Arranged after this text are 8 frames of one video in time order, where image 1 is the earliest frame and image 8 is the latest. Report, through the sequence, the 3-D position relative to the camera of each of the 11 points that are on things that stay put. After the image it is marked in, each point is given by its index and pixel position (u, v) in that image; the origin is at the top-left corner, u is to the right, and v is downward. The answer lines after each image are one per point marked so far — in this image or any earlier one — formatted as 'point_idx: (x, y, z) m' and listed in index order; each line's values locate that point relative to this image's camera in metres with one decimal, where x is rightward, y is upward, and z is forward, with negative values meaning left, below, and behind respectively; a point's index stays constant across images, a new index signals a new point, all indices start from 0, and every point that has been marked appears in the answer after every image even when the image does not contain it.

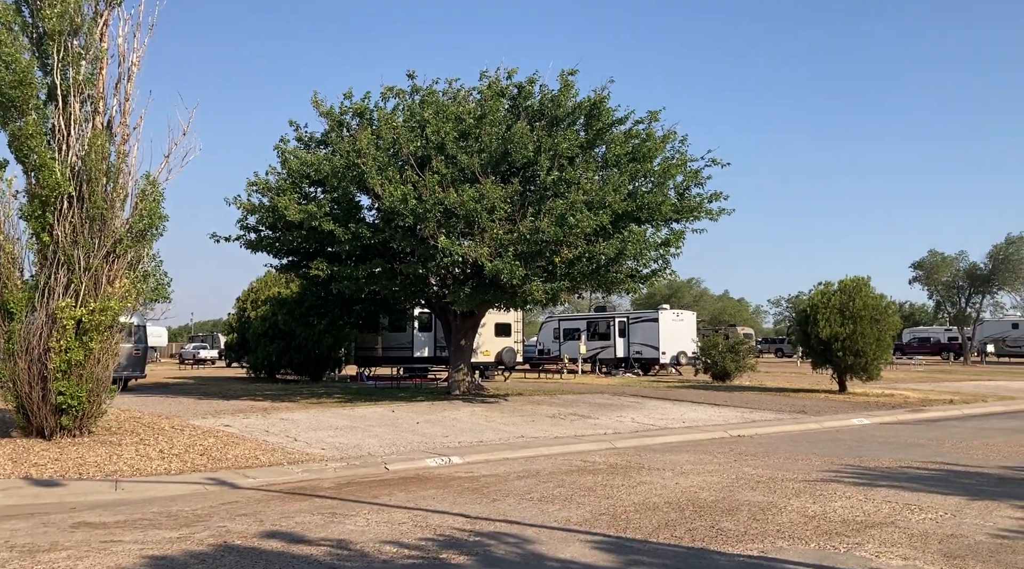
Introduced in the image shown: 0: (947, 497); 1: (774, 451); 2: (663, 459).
0: (+4.8, -2.4, +10.3) m
1: (+4.1, -2.6, +14.4) m
2: (+2.1, -2.5, +13.1) m
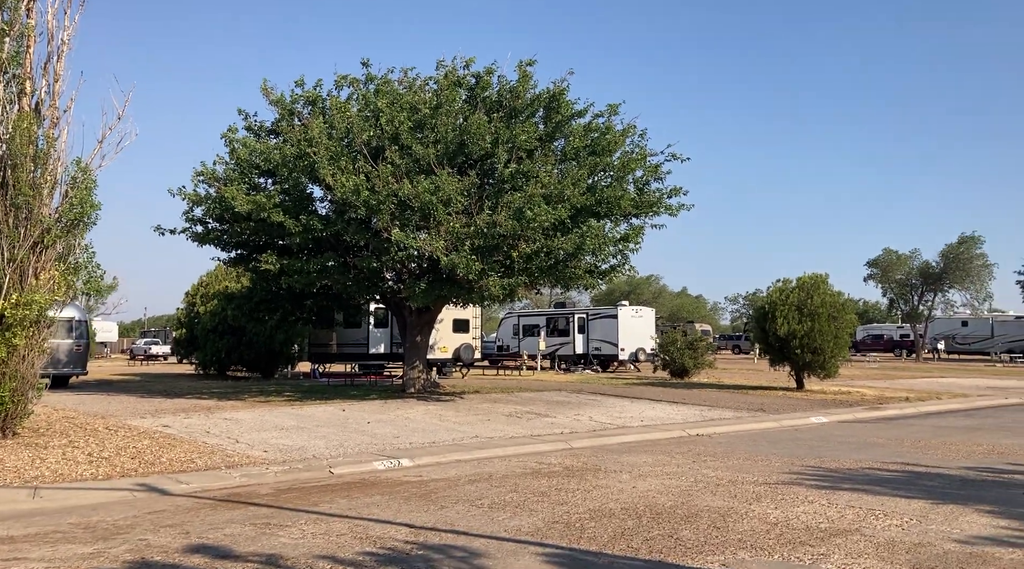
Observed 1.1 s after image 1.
0: (+4.3, -2.3, +10.0) m
1: (+3.4, -2.5, +14.1) m
2: (+1.5, -2.4, +12.7) m
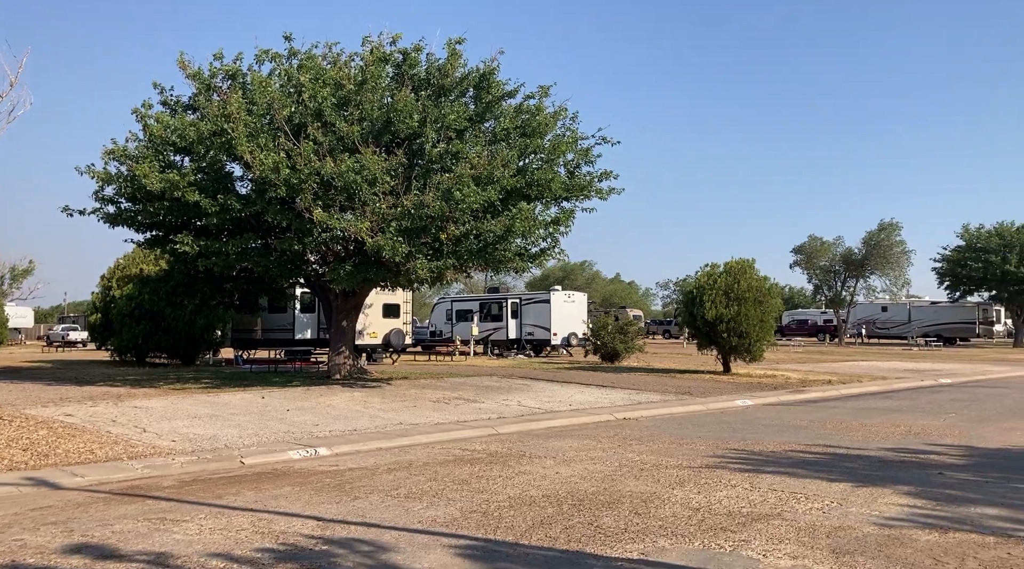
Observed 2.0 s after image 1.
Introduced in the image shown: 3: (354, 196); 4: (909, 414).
0: (+3.4, -2.1, +10.0) m
1: (+2.2, -2.3, +14.0) m
2: (+0.4, -2.2, +12.5) m
3: (-2.9, +1.6, +17.0) m
4: (+8.2, -2.7, +19.2) m
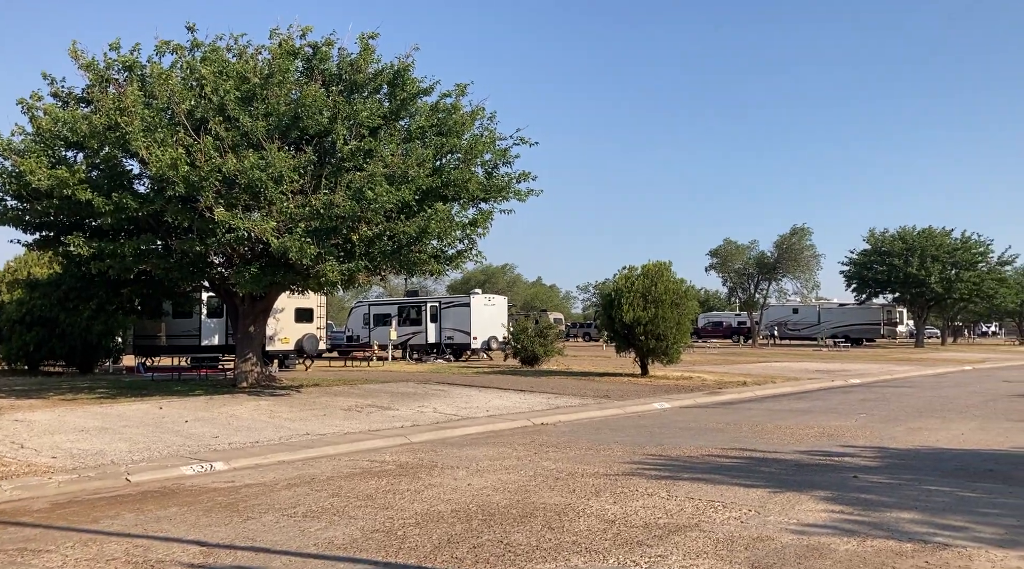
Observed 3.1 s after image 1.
0: (+2.5, -2.2, +9.8) m
1: (+0.9, -2.3, +13.7) m
2: (-0.7, -2.2, +12.0) m
3: (-4.4, +1.6, +16.3) m
4: (+6.5, -2.7, +19.3) m
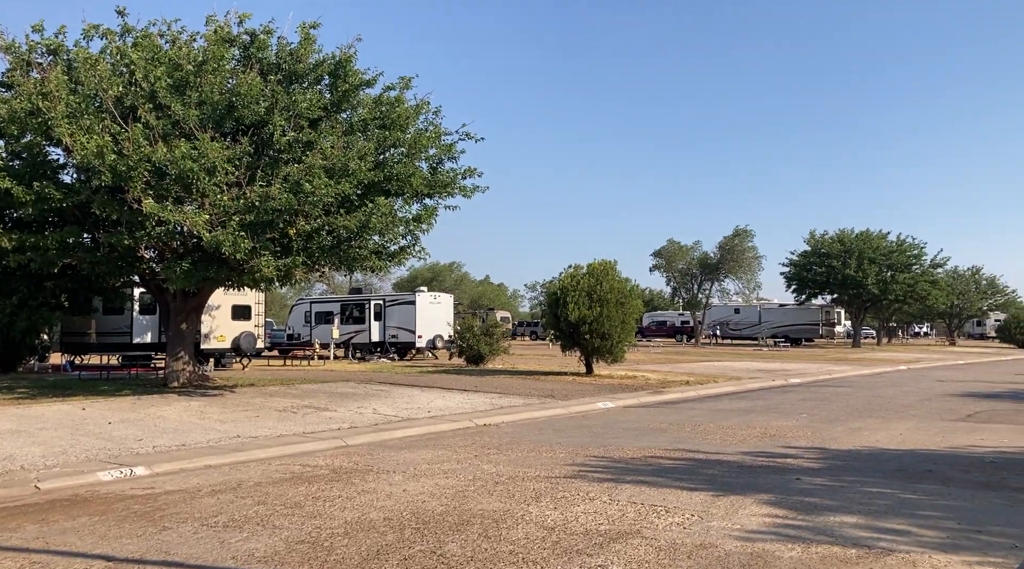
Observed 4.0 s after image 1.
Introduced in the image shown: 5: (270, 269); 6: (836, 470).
0: (+1.9, -2.2, +9.5) m
1: (+0.1, -2.3, +13.4) m
2: (-1.5, -2.2, +11.6) m
3: (-5.4, +1.6, +15.6) m
4: (+5.3, -2.7, +19.3) m
5: (-4.3, +0.3, +16.3) m
6: (+4.2, -2.4, +11.9) m
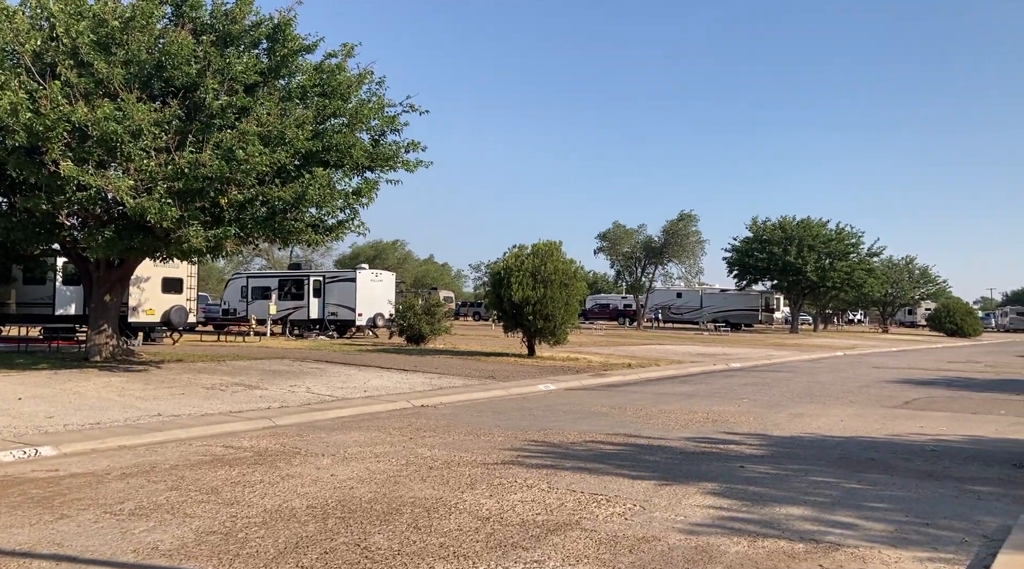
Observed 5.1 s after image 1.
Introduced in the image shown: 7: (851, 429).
0: (+1.2, -2.0, +9.2) m
1: (-0.8, -2.0, +12.9) m
2: (-2.2, -1.9, +11.0) m
3: (-6.3, +2.1, +14.8) m
4: (+4.0, -2.4, +19.2) m
5: (-5.2, +0.7, +15.5) m
6: (+3.4, -2.2, +11.7) m
7: (+5.8, -2.5, +15.9) m
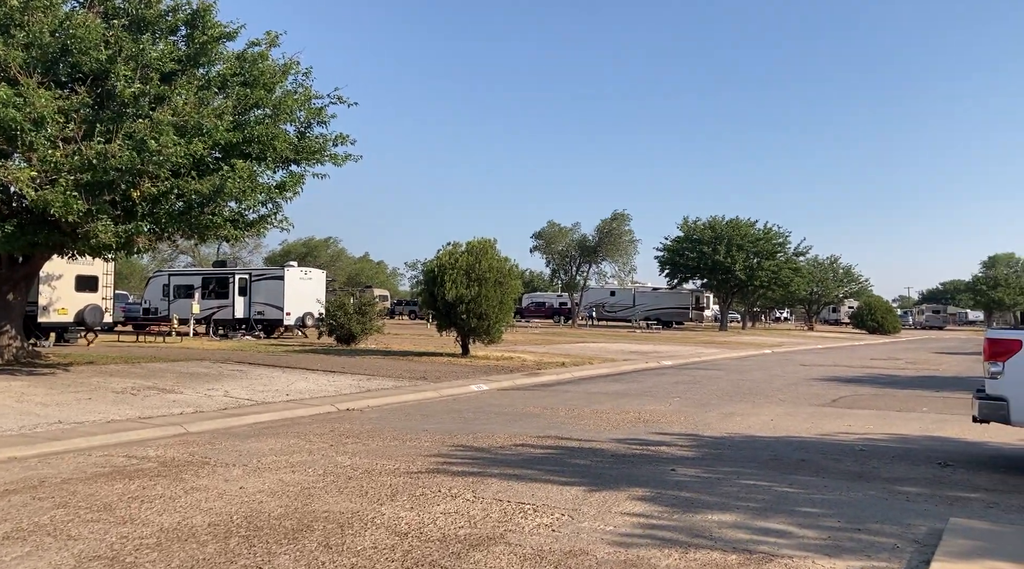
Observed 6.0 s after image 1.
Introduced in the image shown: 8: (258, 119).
0: (+0.5, -1.9, +8.8) m
1: (-1.8, -1.9, +12.4) m
2: (-3.1, -1.8, +10.4) m
3: (-7.4, +2.2, +13.8) m
4: (+2.6, -2.4, +19.0) m
5: (-6.4, +0.8, +14.7) m
6: (+2.5, -2.2, +11.4) m
7: (+4.6, -2.5, +15.8) m
8: (-4.8, +3.0, +17.2) m
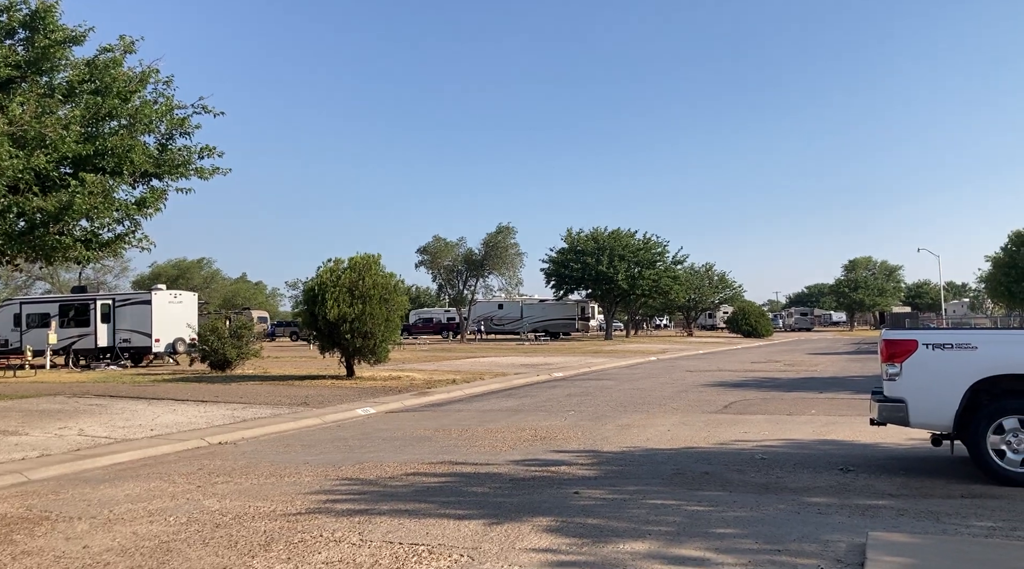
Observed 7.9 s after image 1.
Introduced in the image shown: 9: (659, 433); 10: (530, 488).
0: (-0.4, -2.1, +8.0) m
1: (-3.1, -2.2, +11.3) m
2: (-4.2, -2.1, +9.1) m
3: (-9.0, +1.7, +12.1) m
4: (+0.4, -2.6, +18.3) m
5: (-8.1, +0.3, +13.0) m
6: (+1.2, -2.3, +10.8) m
7: (+2.8, -2.6, +15.5) m
8: (-6.8, +2.6, +15.7) m
9: (+2.5, -2.6, +15.9) m
10: (+0.2, -2.2, +9.9) m
